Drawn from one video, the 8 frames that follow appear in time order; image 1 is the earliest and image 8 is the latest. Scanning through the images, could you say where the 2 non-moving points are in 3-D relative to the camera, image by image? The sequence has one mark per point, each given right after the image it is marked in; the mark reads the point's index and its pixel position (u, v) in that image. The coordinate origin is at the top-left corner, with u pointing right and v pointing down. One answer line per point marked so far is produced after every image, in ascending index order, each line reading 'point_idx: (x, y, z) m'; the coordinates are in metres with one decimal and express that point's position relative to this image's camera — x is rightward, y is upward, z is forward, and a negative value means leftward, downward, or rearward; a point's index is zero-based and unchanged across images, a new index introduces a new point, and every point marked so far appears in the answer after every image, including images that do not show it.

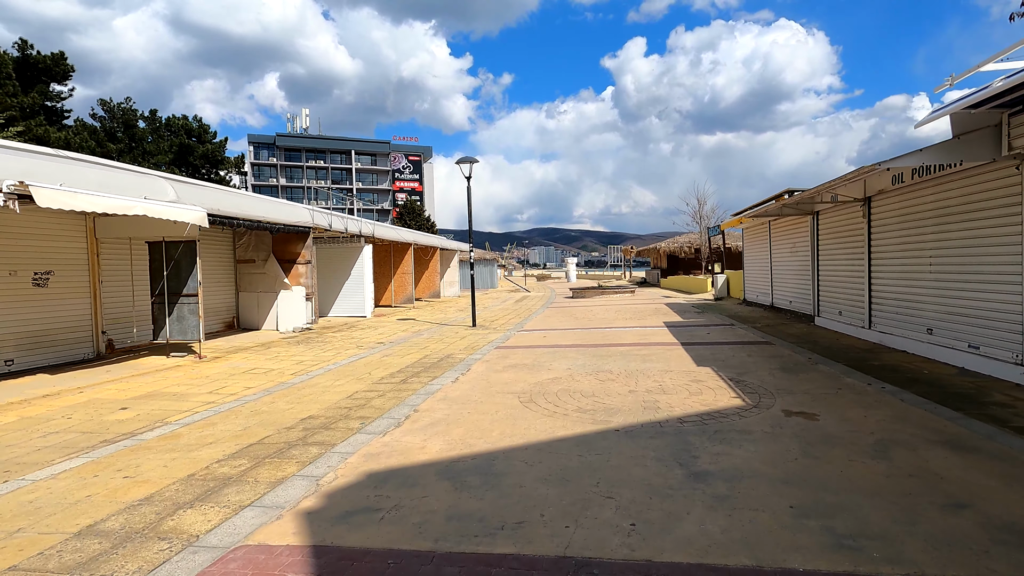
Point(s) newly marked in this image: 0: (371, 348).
0: (-2.8, -1.2, +10.9) m
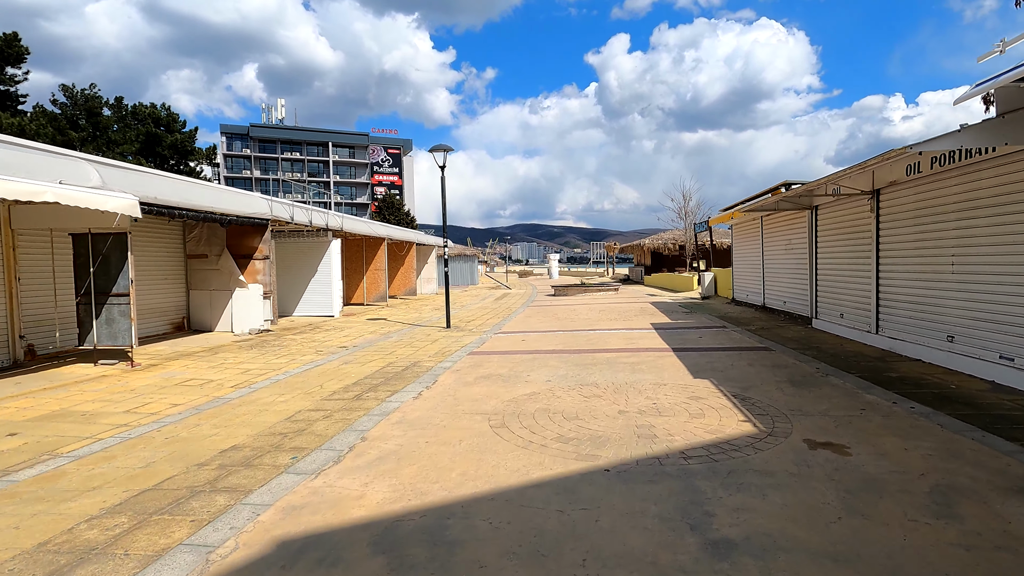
0: (-3.3, -1.2, +9.8) m
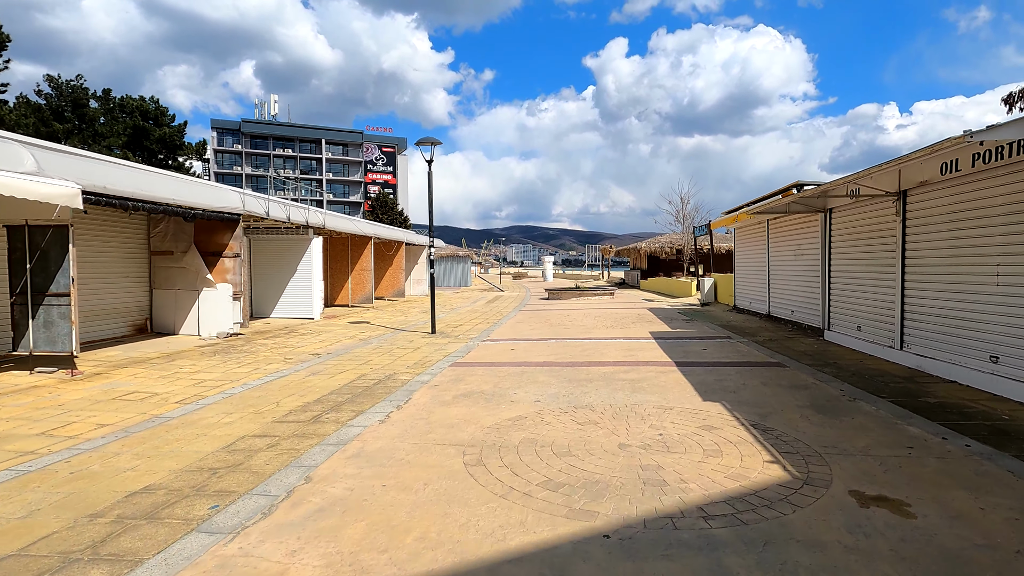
0: (-3.5, -1.2, +9.0) m
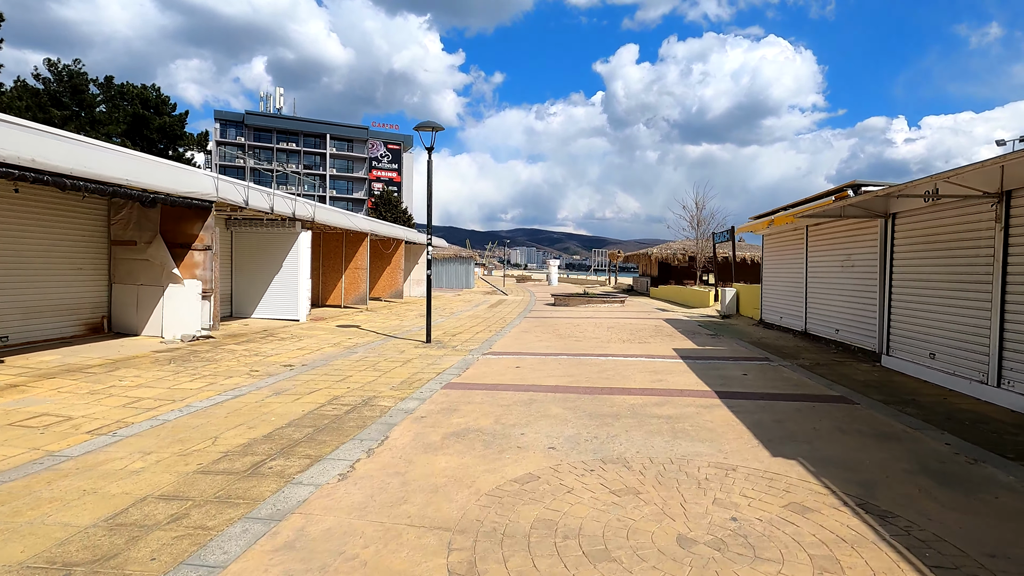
0: (-3.4, -1.2, +7.6) m
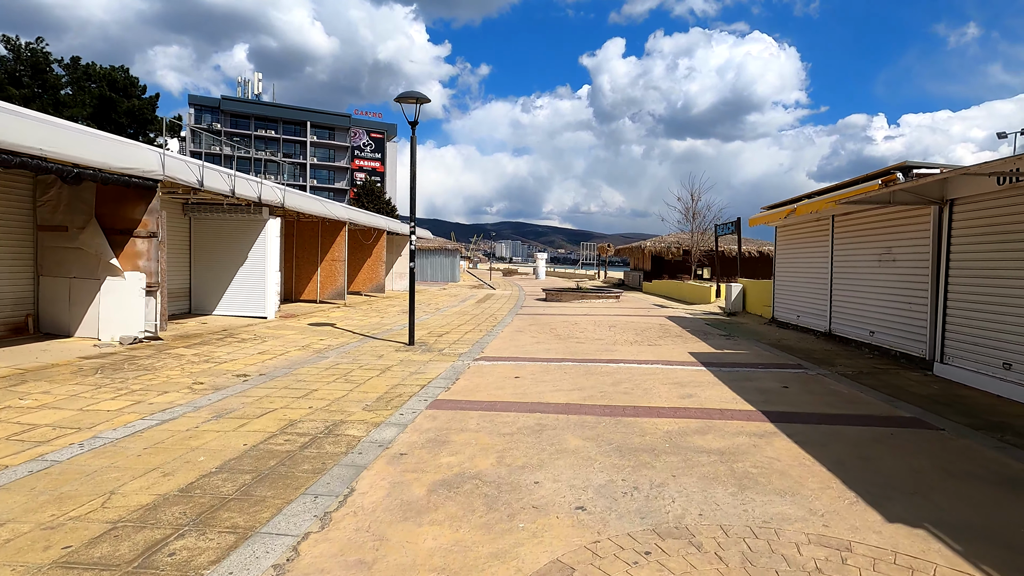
0: (-3.4, -1.2, +6.2) m
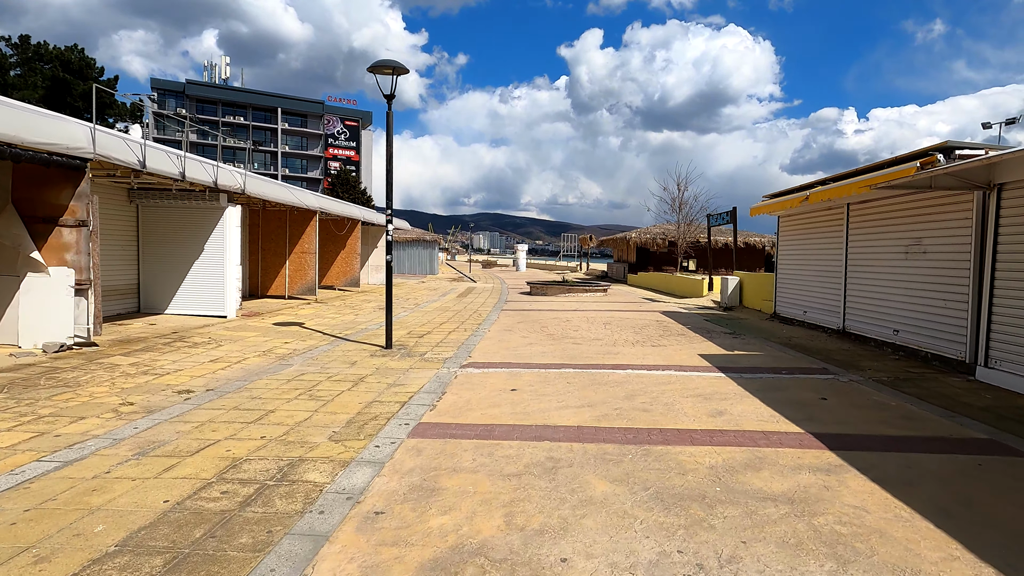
0: (-3.4, -1.2, +5.1) m
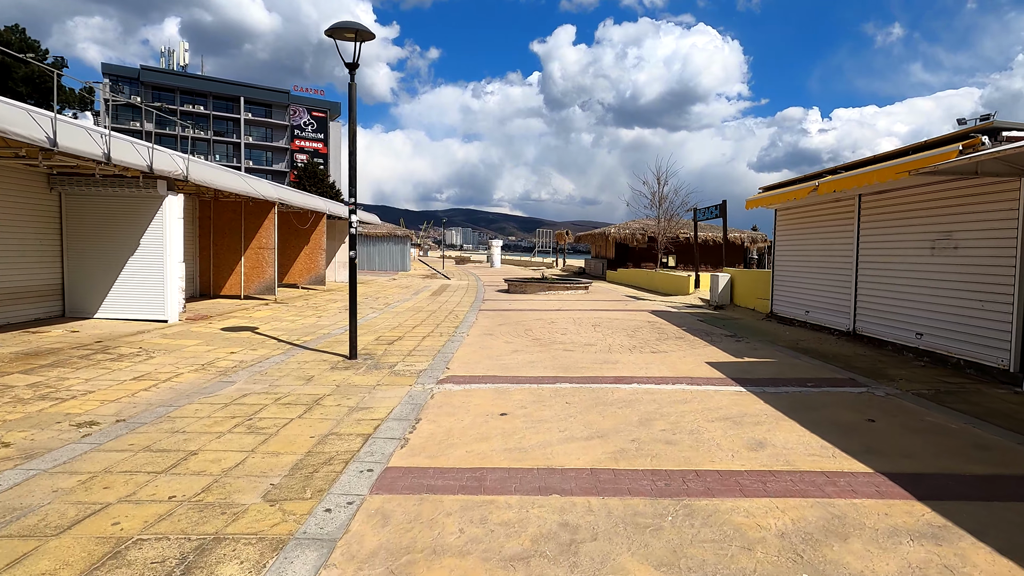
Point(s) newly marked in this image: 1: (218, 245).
0: (-3.5, -1.2, +3.9) m
1: (-7.5, +1.1, +13.7) m
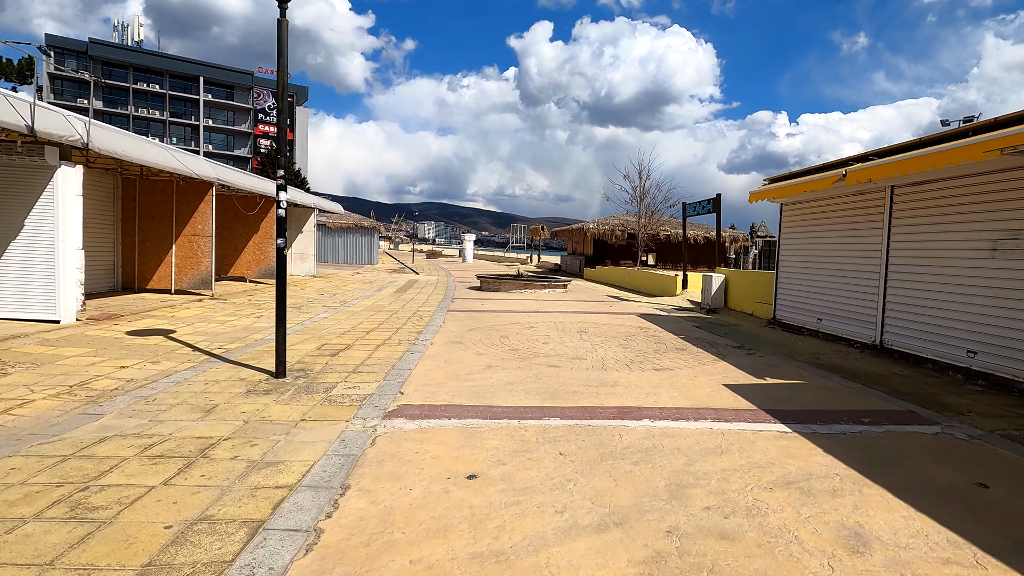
0: (-3.6, -1.2, +2.2) m
1: (-8.1, +1.2, +11.8) m
